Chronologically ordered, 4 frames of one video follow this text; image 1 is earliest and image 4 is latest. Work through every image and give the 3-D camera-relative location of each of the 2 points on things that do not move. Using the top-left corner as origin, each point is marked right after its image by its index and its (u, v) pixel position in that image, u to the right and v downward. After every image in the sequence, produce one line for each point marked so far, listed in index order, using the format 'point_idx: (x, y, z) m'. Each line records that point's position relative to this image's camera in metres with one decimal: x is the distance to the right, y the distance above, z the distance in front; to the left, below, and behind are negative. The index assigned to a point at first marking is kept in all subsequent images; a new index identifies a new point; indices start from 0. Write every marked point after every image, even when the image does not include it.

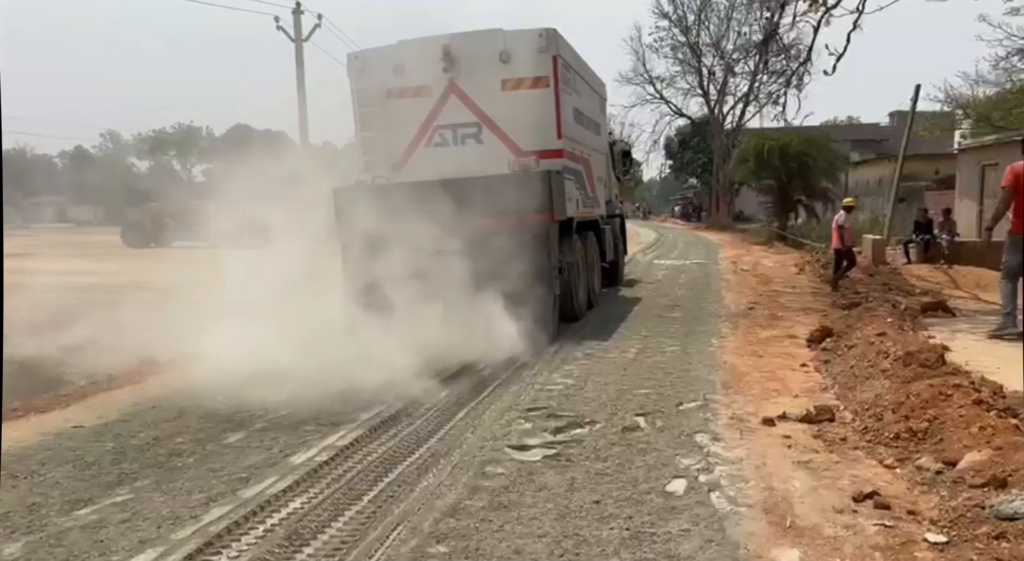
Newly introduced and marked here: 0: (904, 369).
0: (+2.9, -0.7, +6.1) m
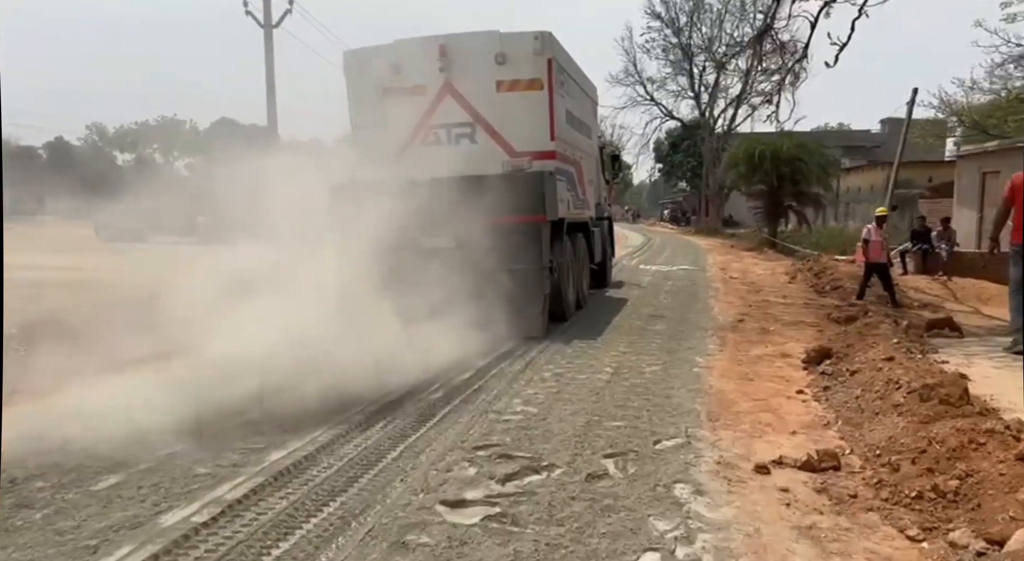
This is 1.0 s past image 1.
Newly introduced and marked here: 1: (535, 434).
0: (+2.6, -0.8, +5.2) m
1: (+0.1, -1.0, +5.3) m
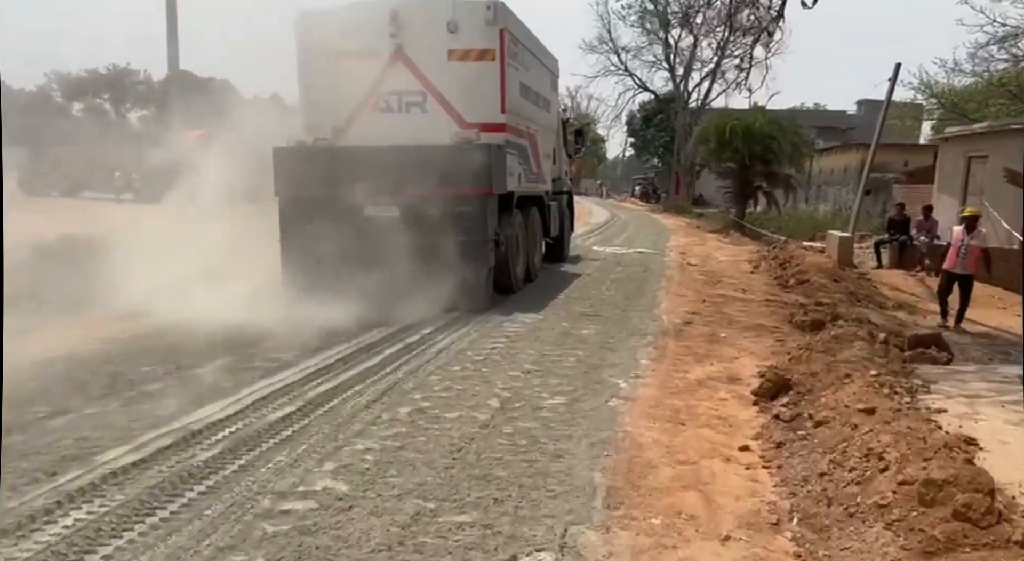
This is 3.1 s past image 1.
0: (+1.6, -0.9, +3.3) m
1: (-0.8, -1.0, +3.3) m
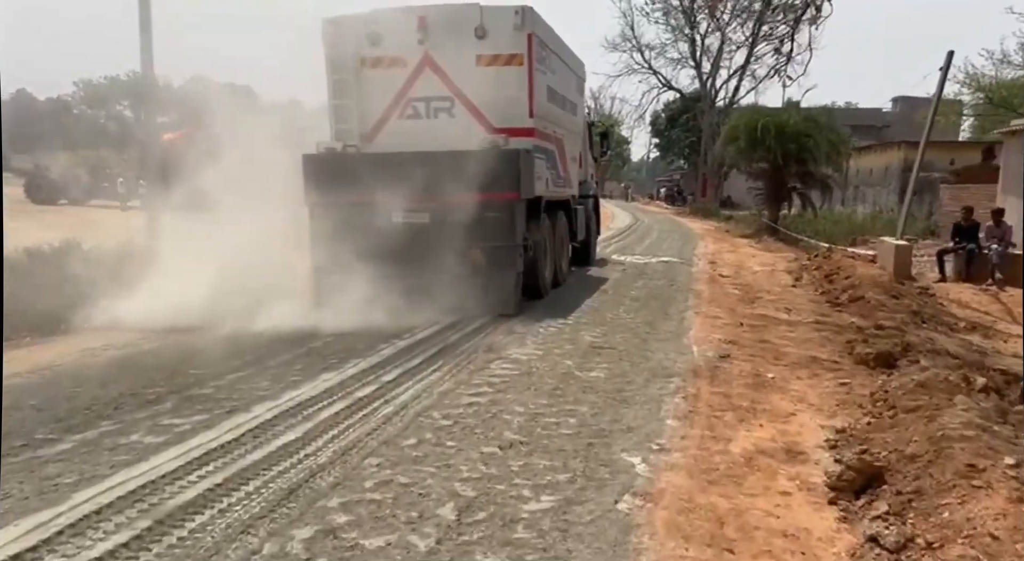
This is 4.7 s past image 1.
0: (+1.4, -1.2, +1.4) m
1: (-1.0, -1.3, +1.5) m
